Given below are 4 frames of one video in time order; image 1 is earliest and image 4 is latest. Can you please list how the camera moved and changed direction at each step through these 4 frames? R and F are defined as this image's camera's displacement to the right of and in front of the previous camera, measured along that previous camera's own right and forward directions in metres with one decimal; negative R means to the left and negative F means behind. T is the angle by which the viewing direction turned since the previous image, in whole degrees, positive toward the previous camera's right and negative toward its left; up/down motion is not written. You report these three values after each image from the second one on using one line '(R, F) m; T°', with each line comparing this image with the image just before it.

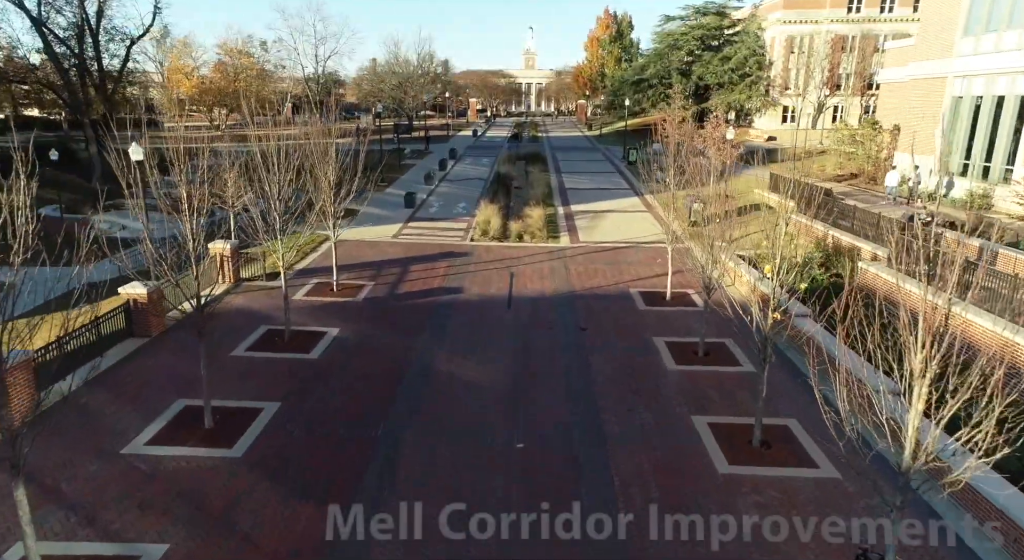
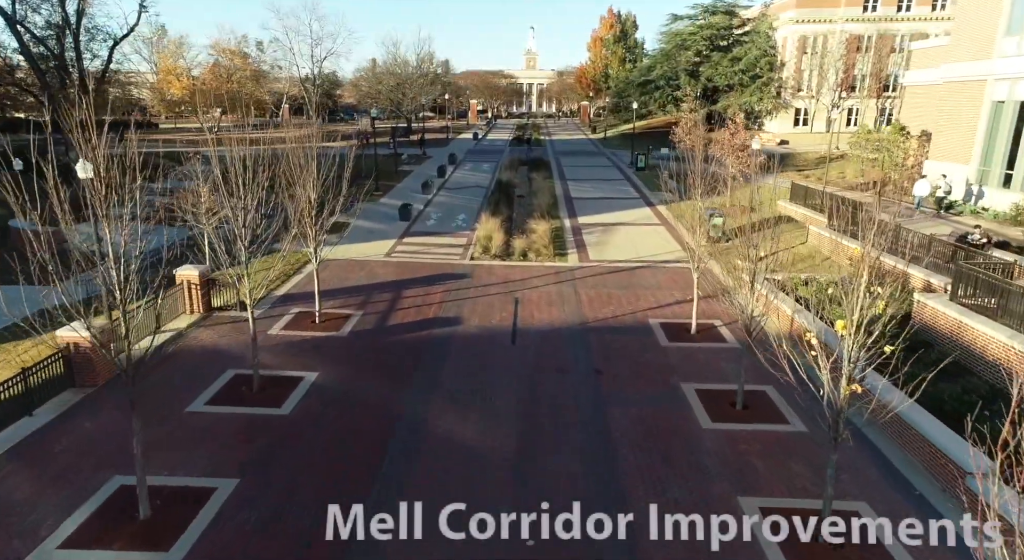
(-0.1, +1.7) m; 0°
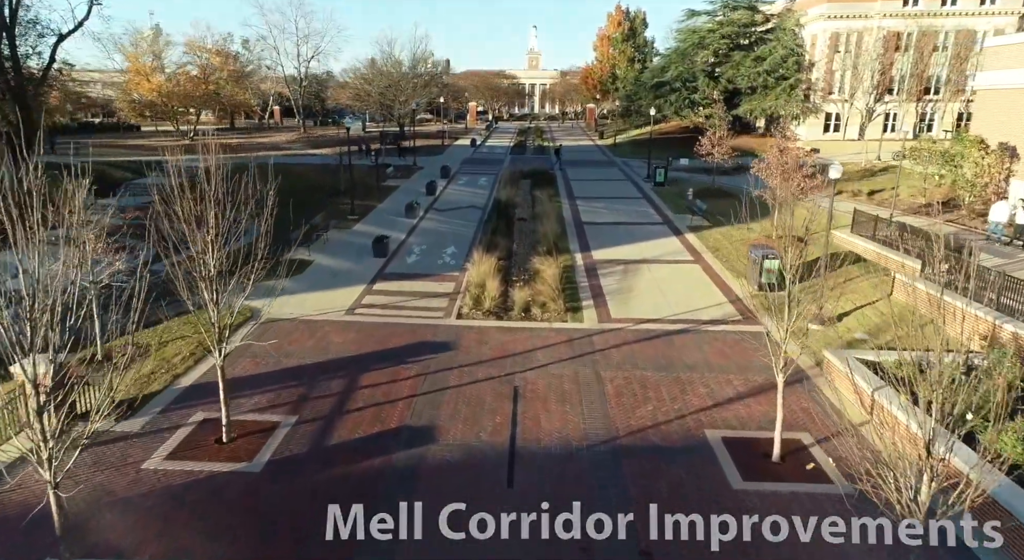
(+0.1, +4.2) m; 0°
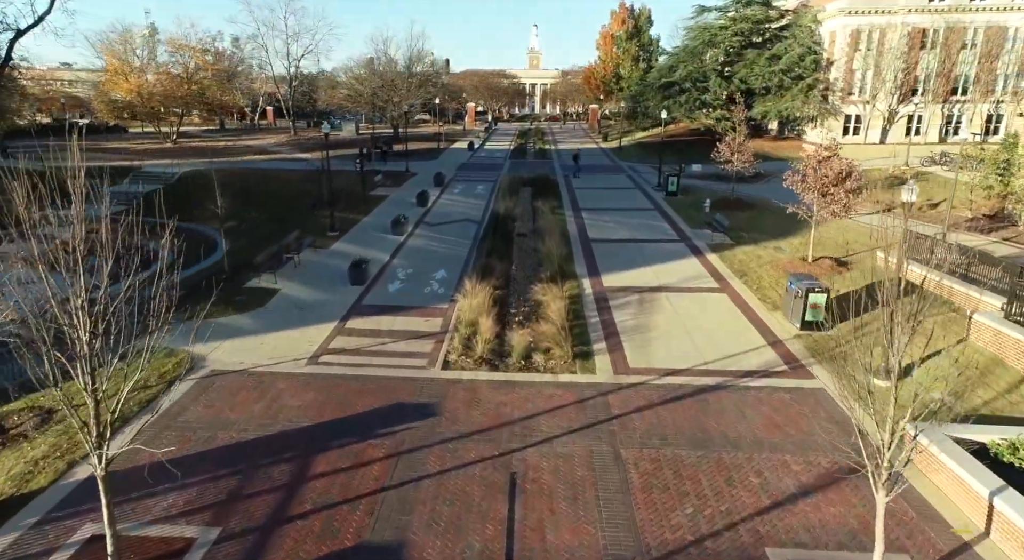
(+0.1, +2.4) m; 0°
